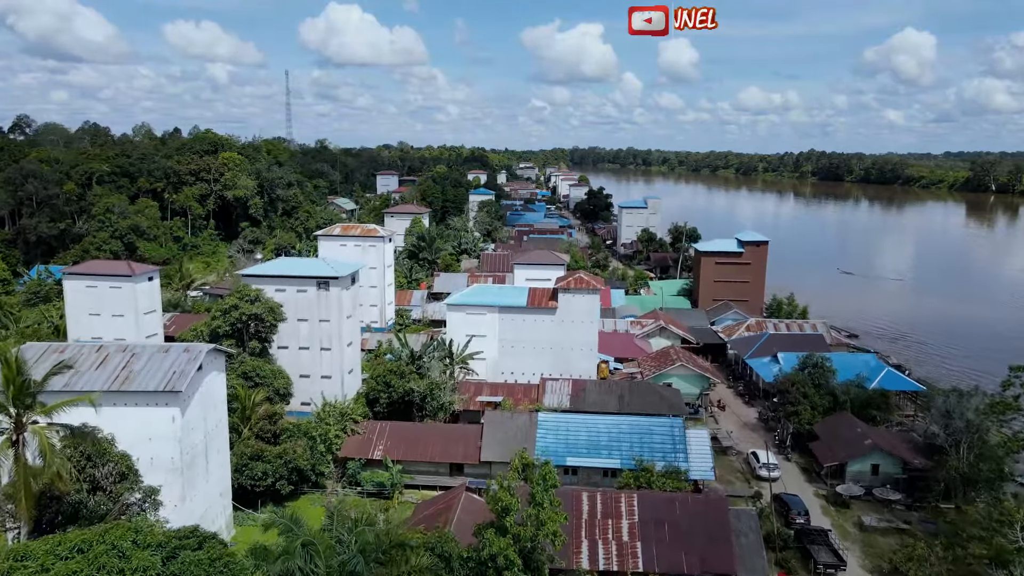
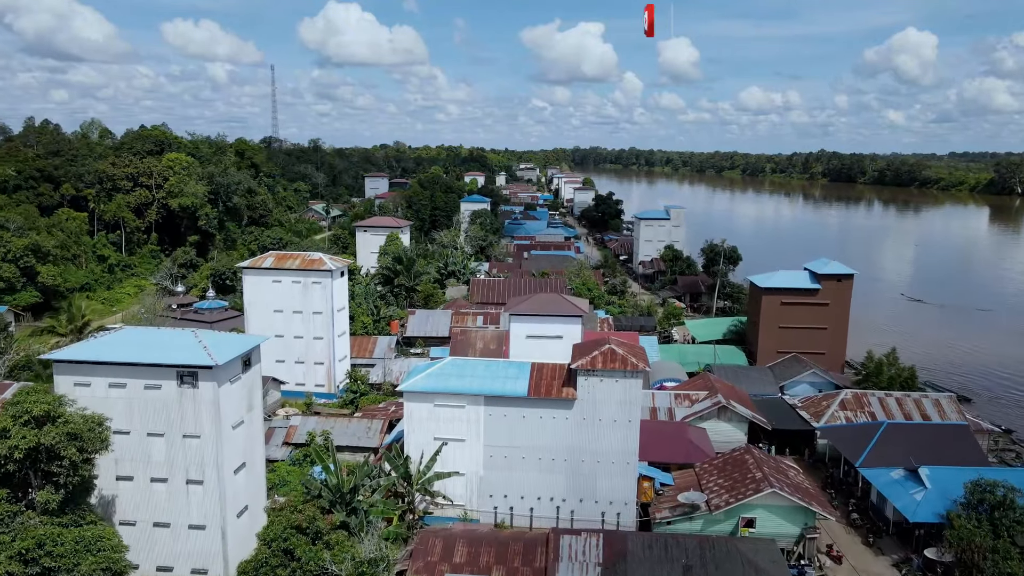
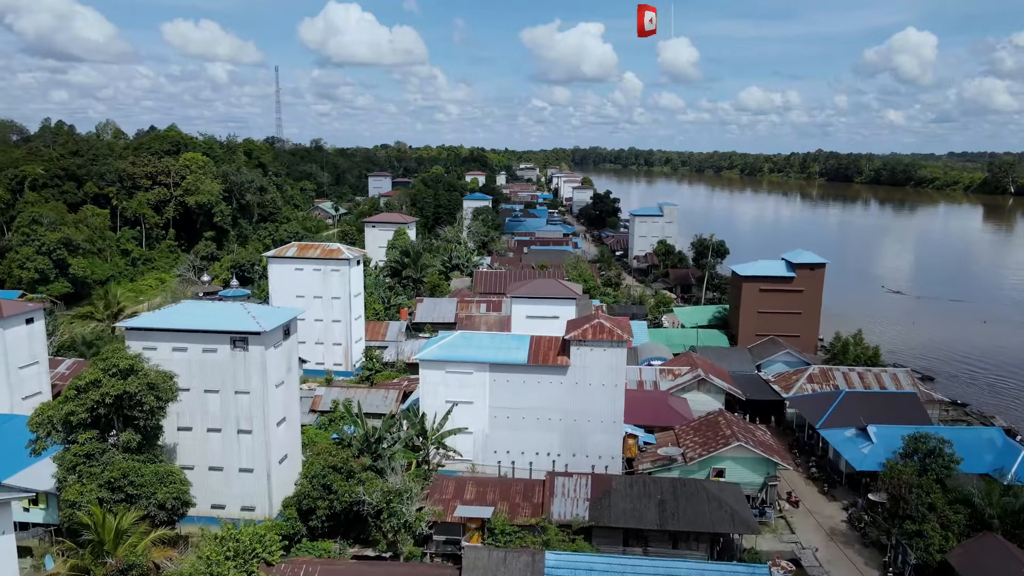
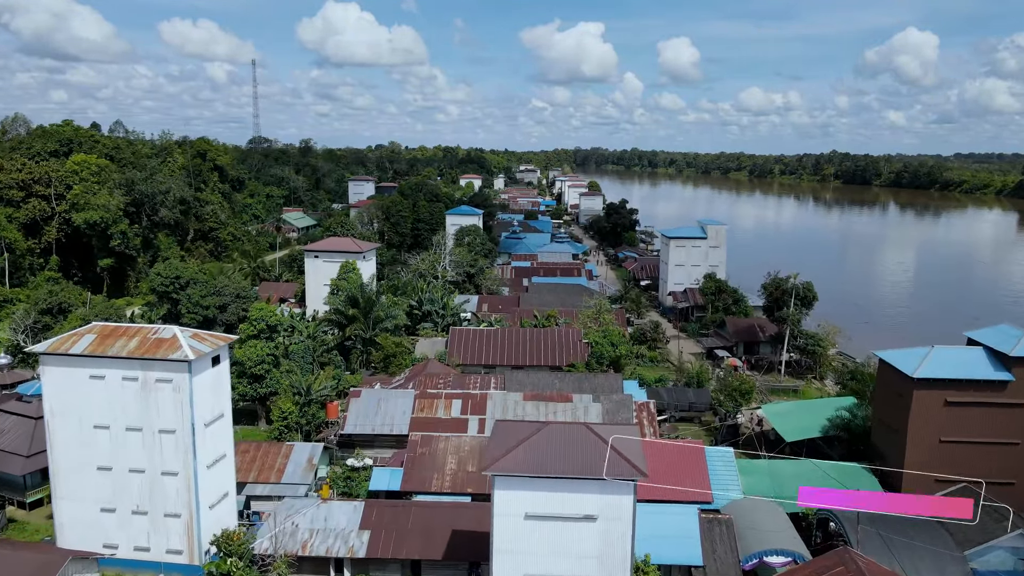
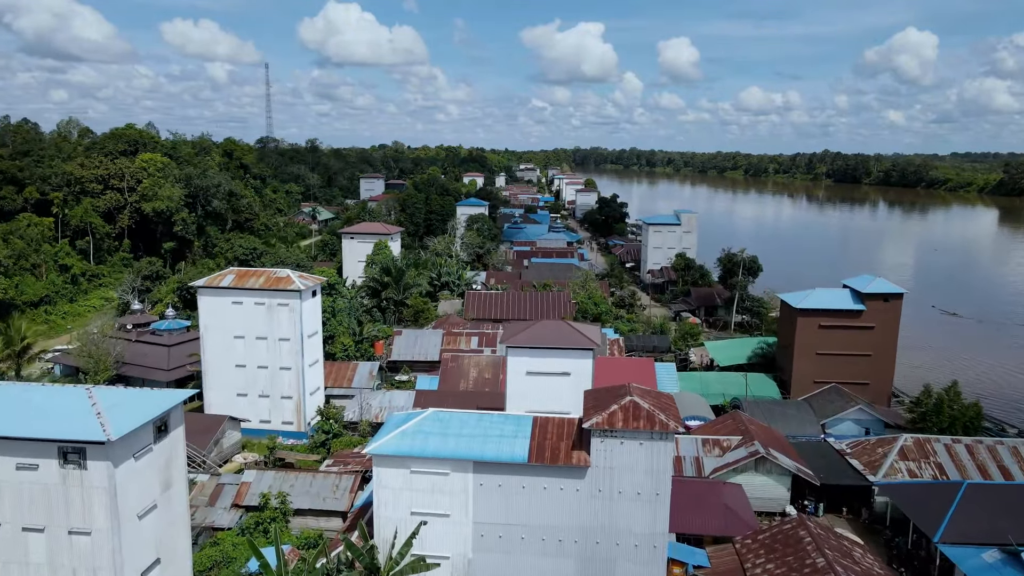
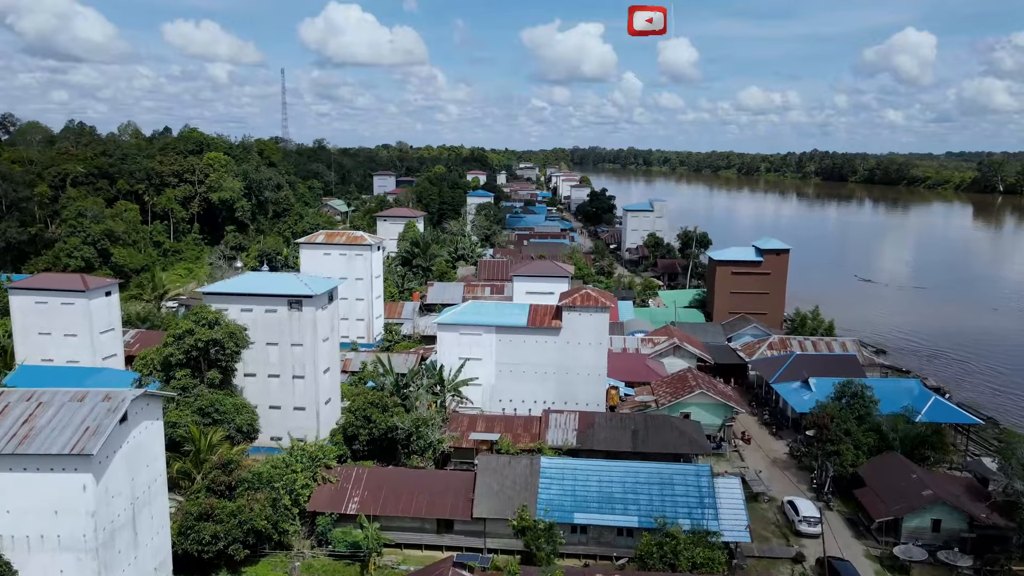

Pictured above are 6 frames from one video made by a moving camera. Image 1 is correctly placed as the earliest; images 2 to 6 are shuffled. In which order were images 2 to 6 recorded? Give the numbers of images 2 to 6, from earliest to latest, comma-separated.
6, 3, 2, 5, 4
